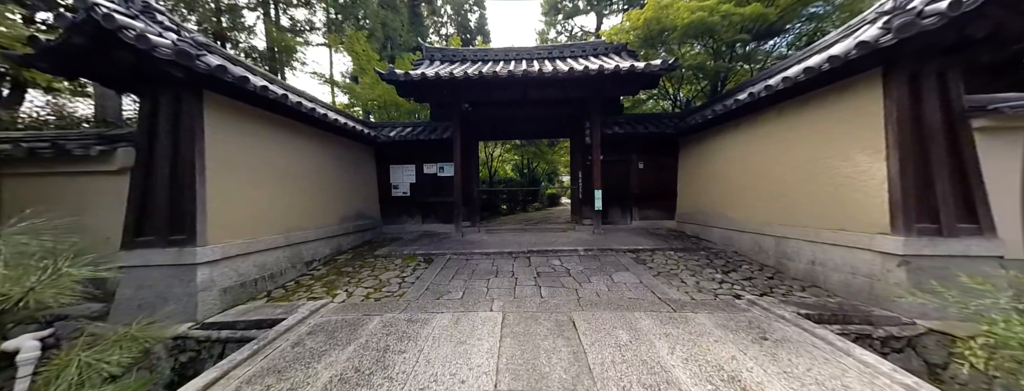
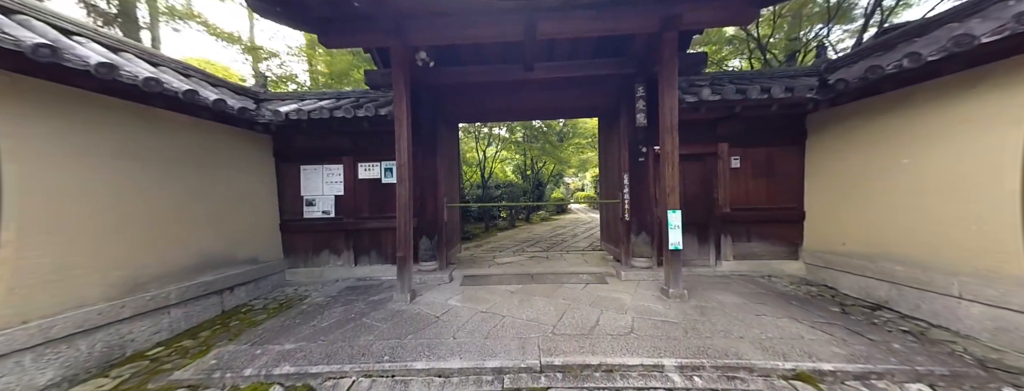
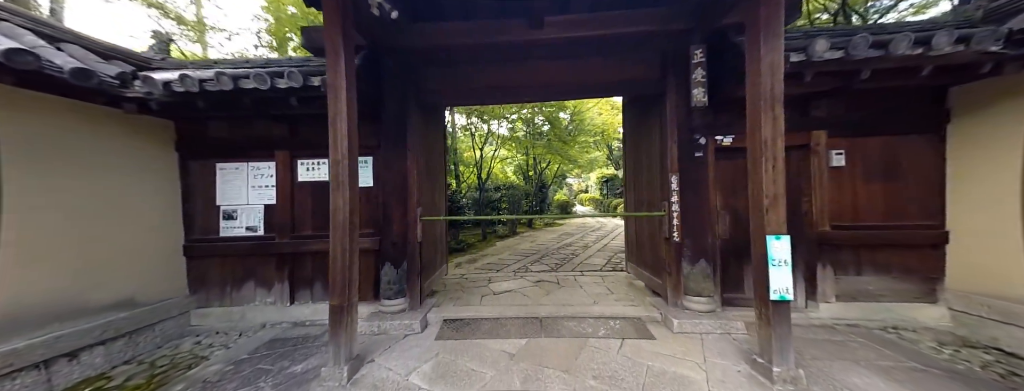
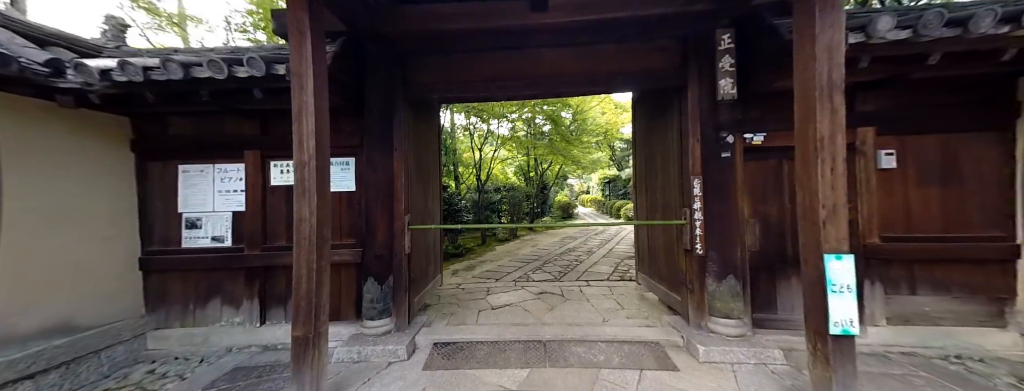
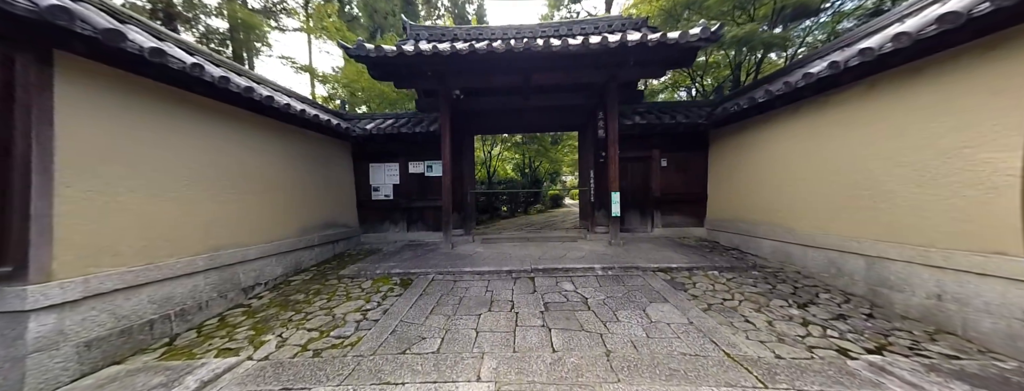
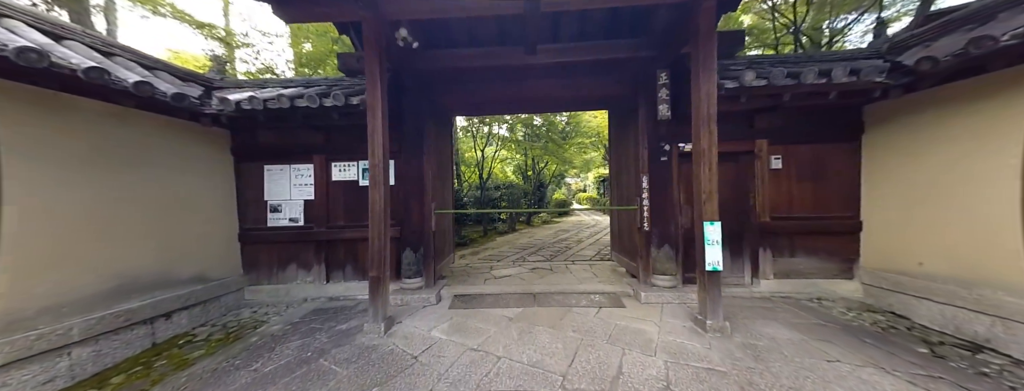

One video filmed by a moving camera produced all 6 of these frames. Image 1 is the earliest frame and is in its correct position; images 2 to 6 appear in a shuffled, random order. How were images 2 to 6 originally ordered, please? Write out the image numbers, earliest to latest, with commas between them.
5, 2, 6, 3, 4
